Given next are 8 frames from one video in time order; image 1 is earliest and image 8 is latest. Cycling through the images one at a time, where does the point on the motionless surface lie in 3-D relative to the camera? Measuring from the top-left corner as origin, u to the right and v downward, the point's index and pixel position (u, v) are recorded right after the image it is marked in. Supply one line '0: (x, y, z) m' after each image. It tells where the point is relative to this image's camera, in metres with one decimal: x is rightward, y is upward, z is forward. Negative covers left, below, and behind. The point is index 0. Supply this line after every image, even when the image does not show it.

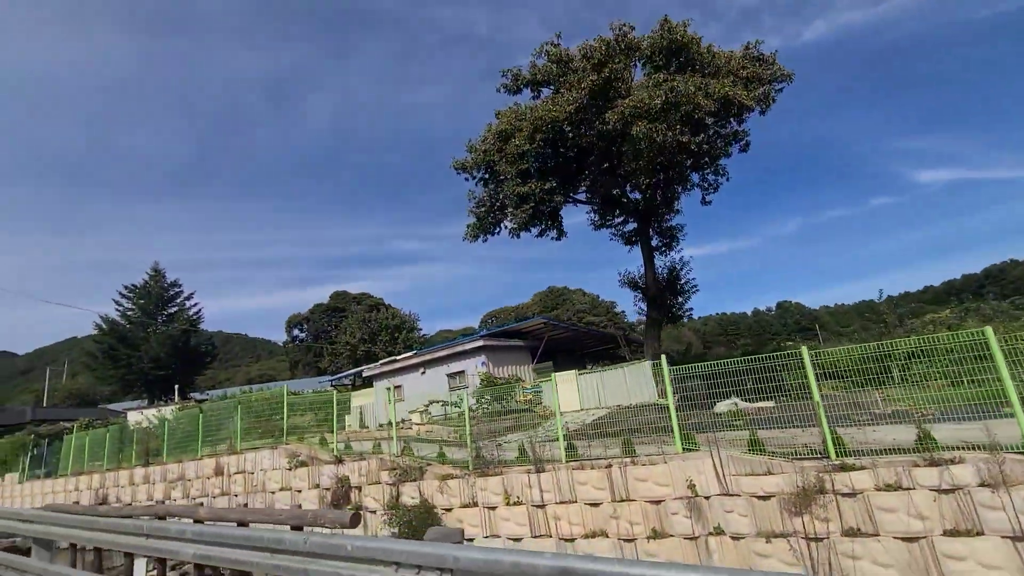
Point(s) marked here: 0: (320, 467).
0: (-3.6, -3.3, +9.5) m
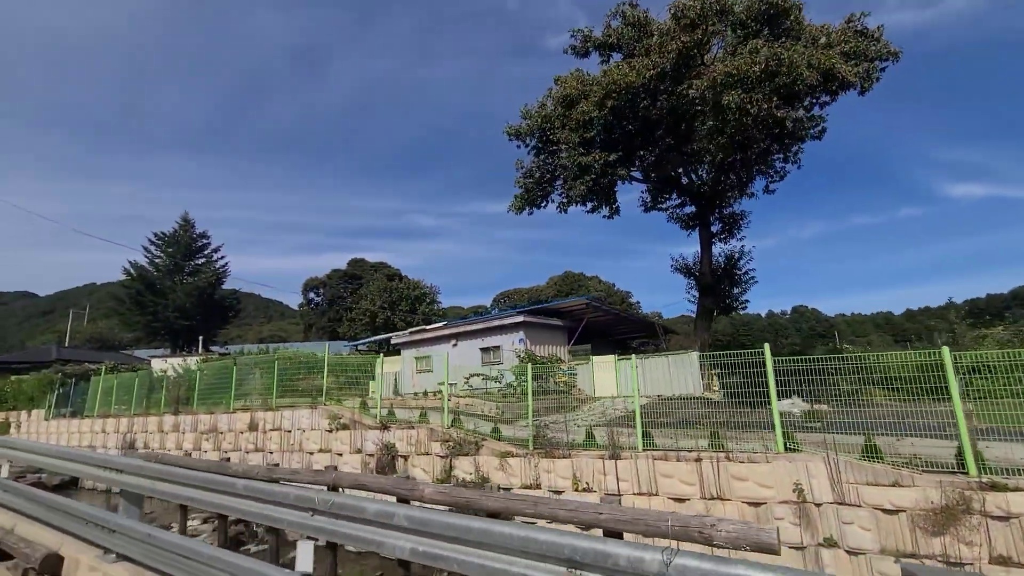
0: (-2.7, -2.5, +9.0) m
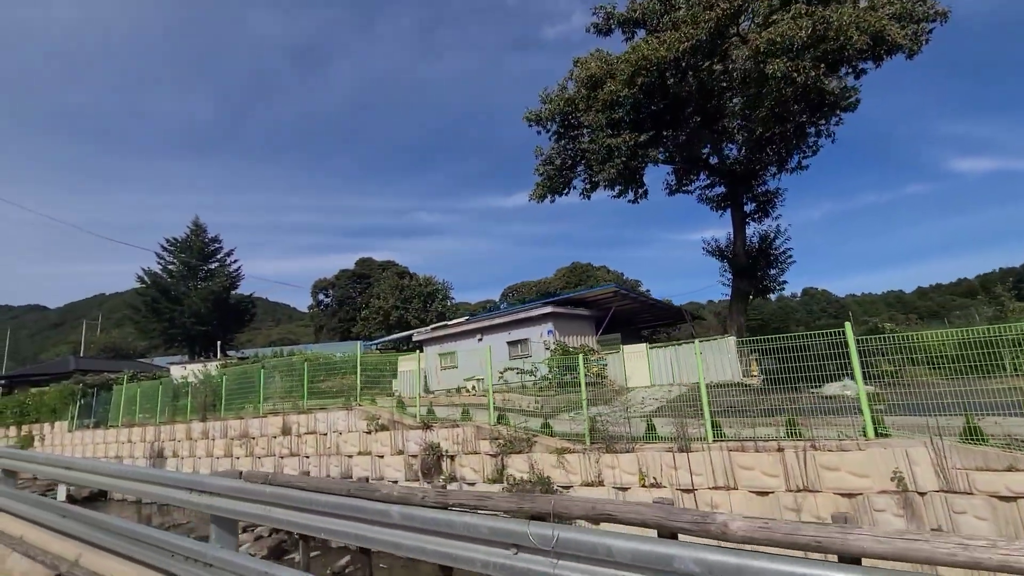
0: (-1.9, -2.4, +8.6) m
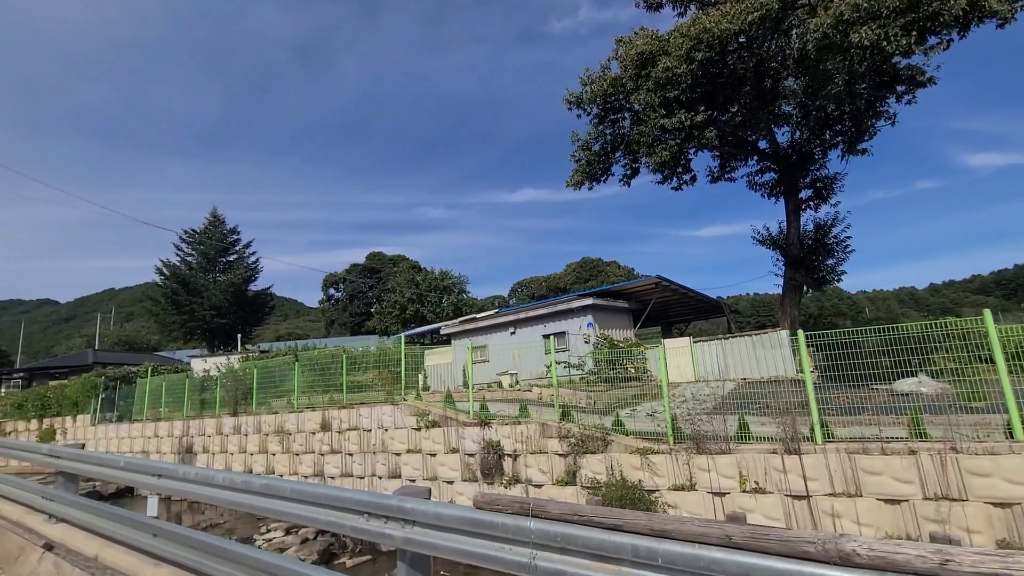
0: (-0.8, -2.2, +8.1) m
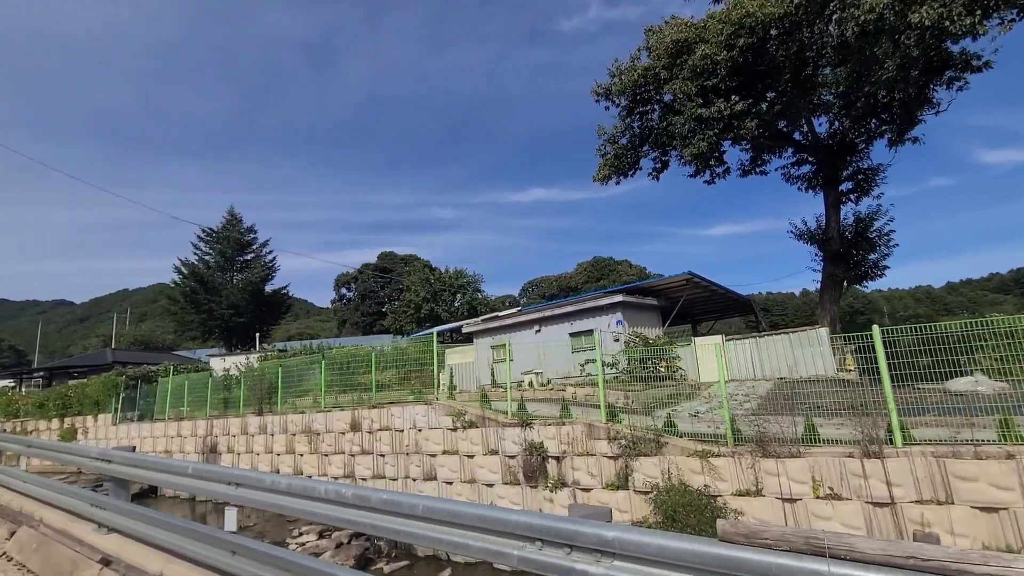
0: (-0.2, -2.1, +7.8) m
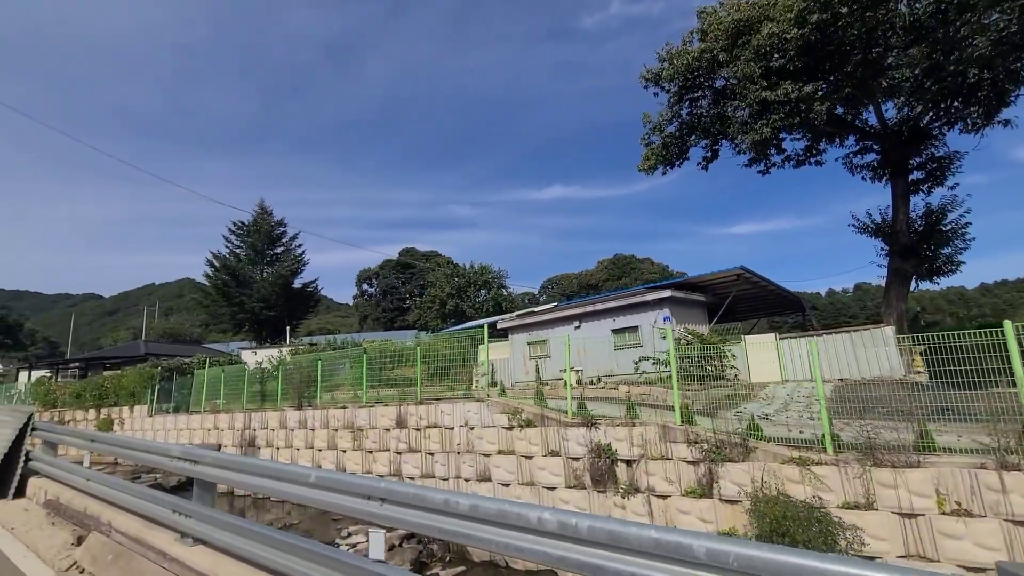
0: (+0.7, -2.0, +7.3) m
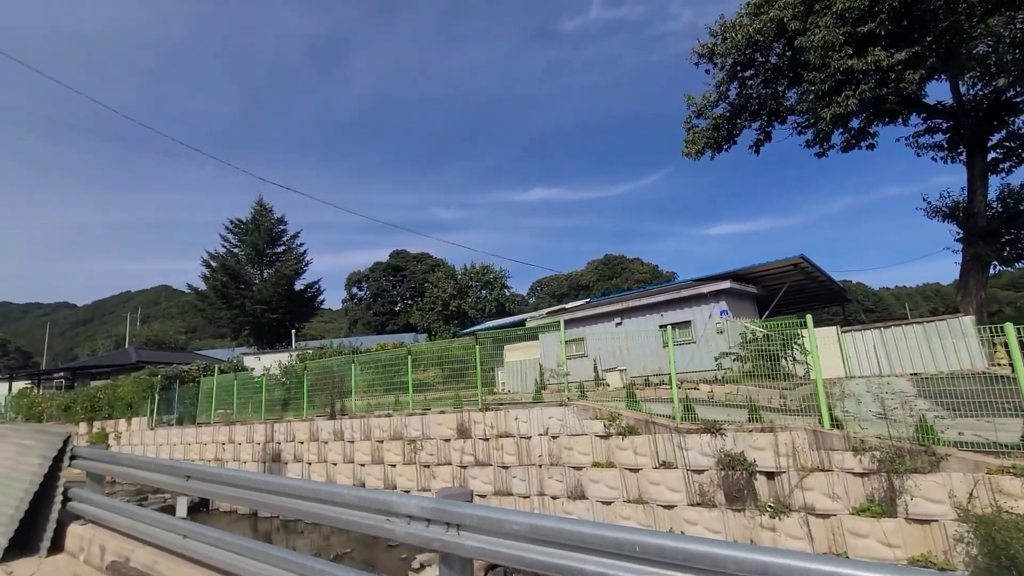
0: (+2.0, -1.8, +6.2) m
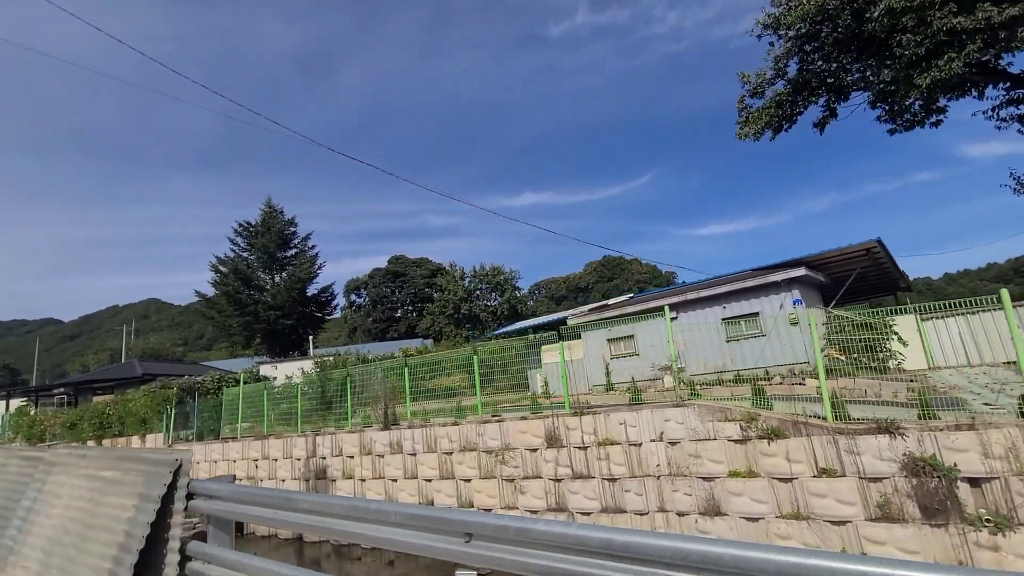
0: (+3.4, -1.5, +5.3) m
